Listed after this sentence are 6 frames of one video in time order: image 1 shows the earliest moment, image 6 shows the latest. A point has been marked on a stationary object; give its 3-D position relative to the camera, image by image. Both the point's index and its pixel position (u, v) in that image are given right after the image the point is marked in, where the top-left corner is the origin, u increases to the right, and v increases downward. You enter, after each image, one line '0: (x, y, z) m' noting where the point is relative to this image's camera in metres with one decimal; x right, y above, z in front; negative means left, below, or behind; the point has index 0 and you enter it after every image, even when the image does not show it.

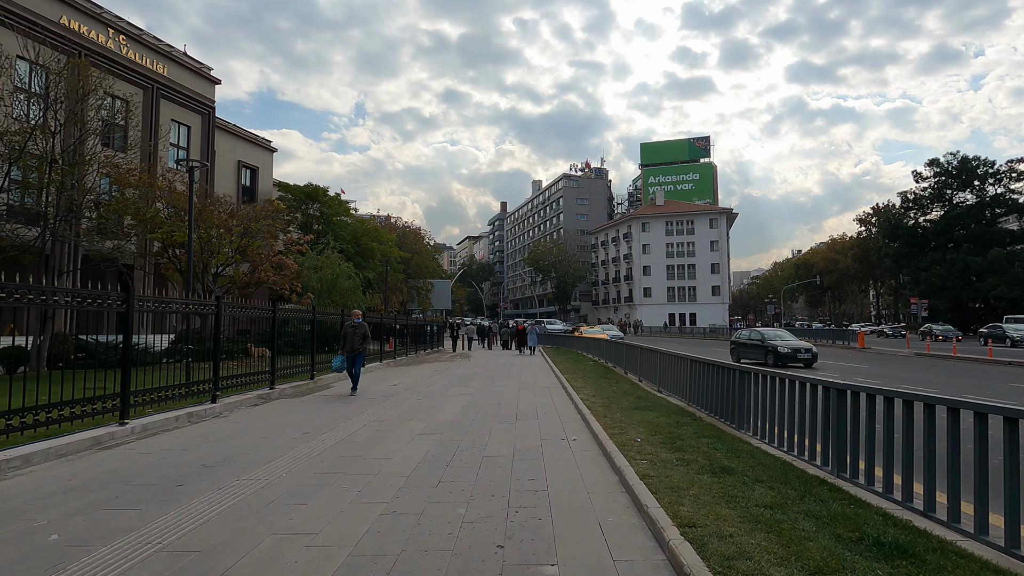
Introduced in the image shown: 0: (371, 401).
0: (-2.8, -2.3, +10.5) m
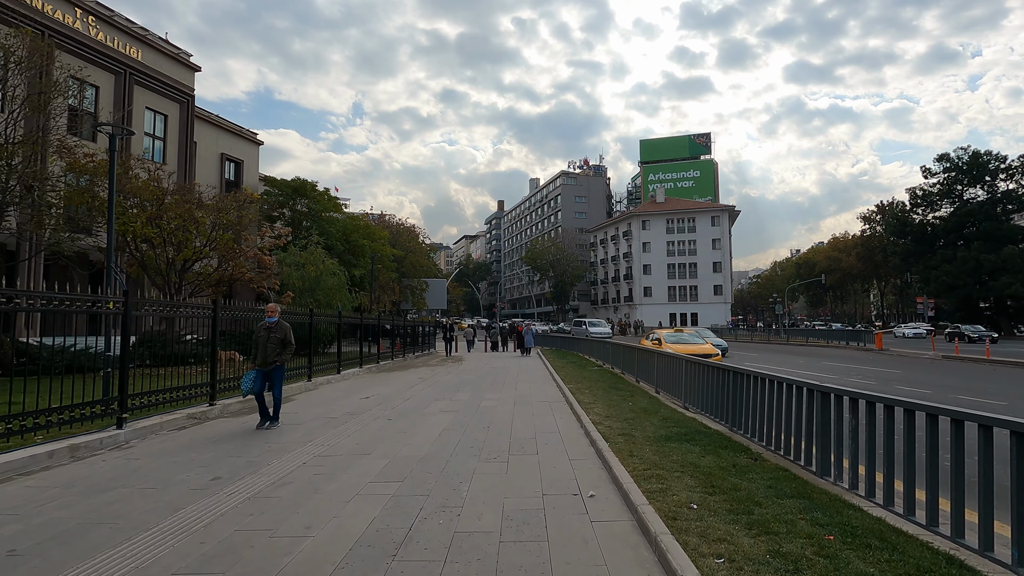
0: (-2.9, -2.2, +8.4) m
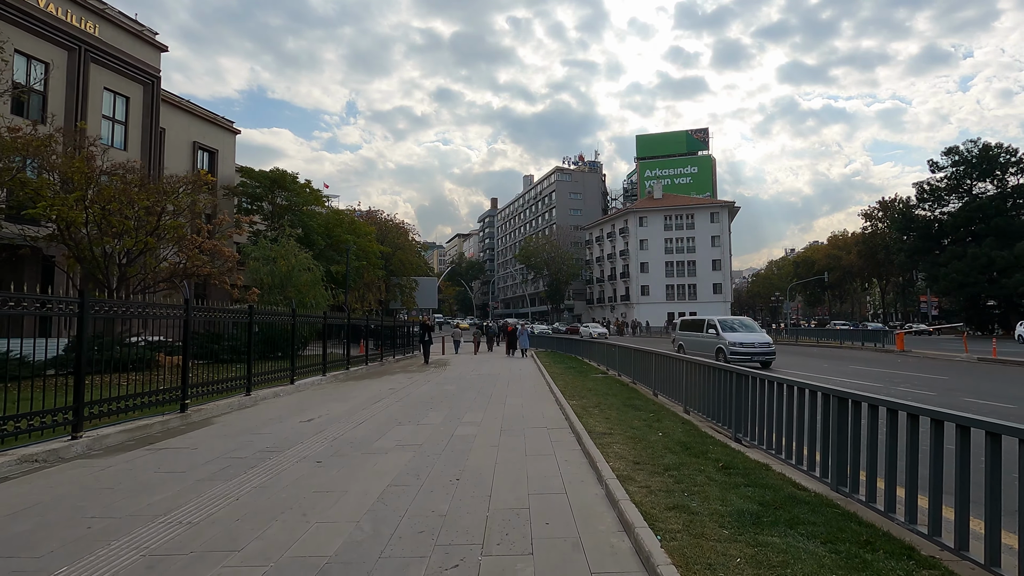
0: (-3.1, -2.0, +5.8) m
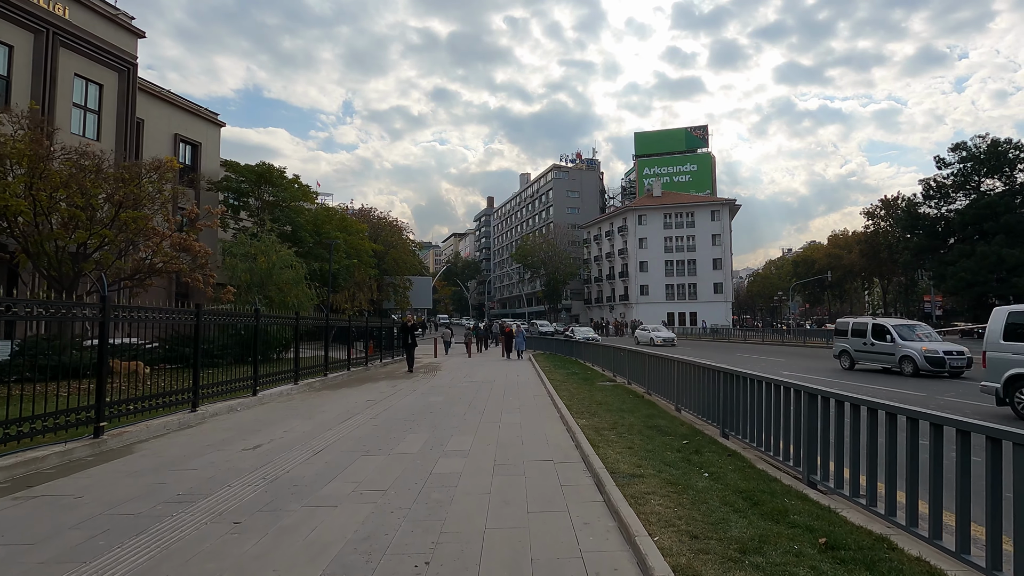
0: (-3.2, -1.9, +4.0) m
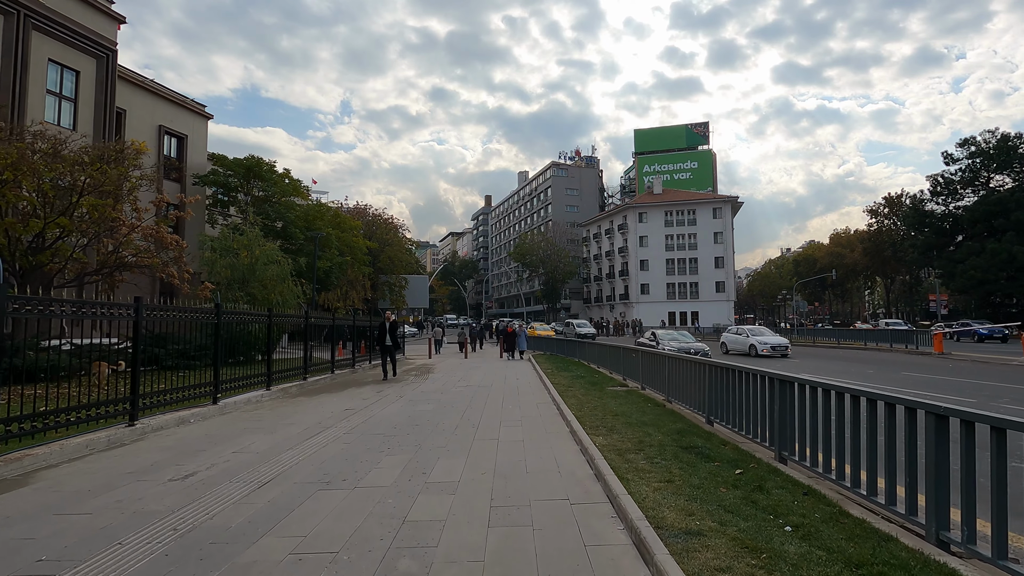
0: (-3.1, -1.8, +2.5) m
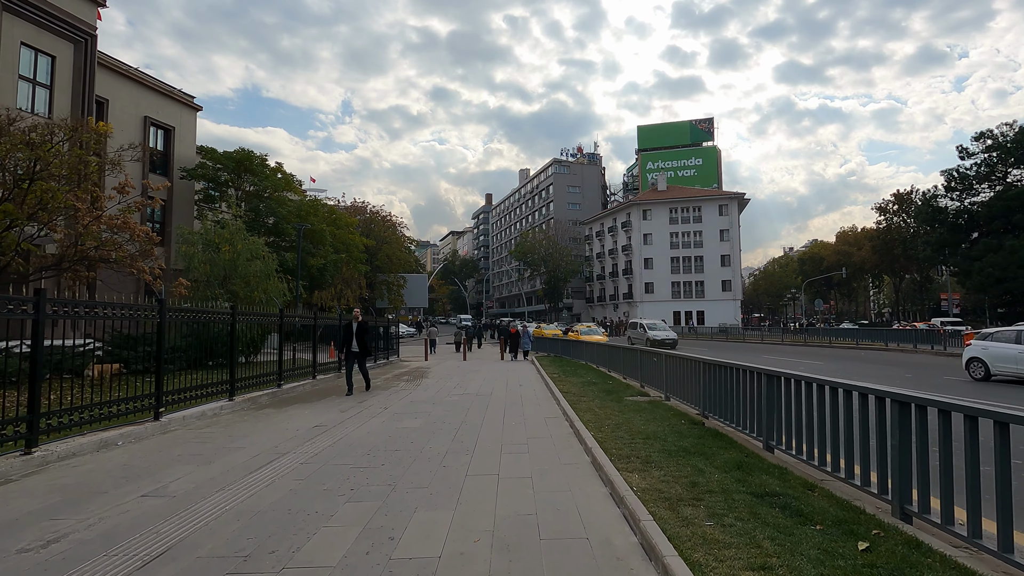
0: (-3.1, -1.6, +0.8) m
